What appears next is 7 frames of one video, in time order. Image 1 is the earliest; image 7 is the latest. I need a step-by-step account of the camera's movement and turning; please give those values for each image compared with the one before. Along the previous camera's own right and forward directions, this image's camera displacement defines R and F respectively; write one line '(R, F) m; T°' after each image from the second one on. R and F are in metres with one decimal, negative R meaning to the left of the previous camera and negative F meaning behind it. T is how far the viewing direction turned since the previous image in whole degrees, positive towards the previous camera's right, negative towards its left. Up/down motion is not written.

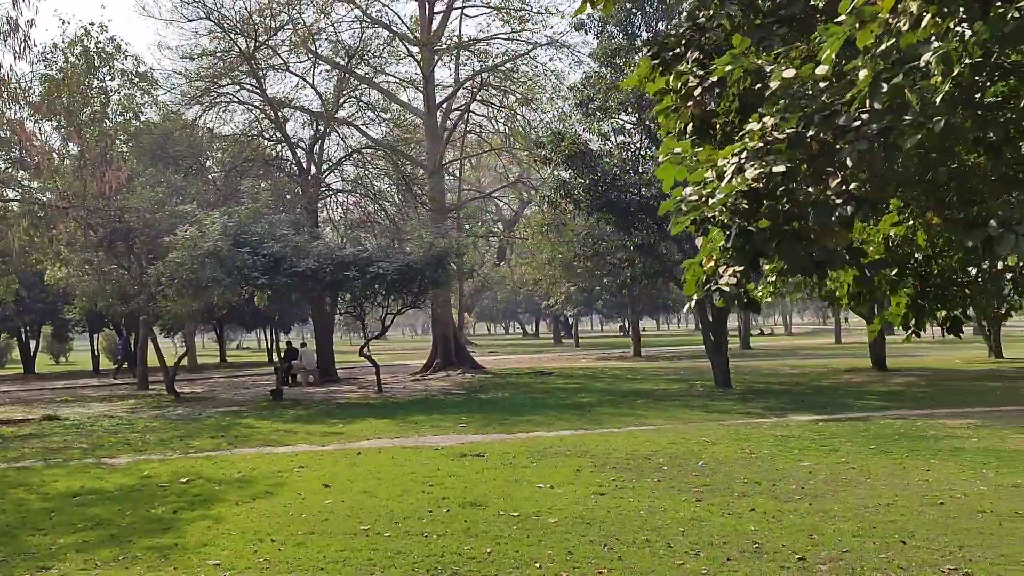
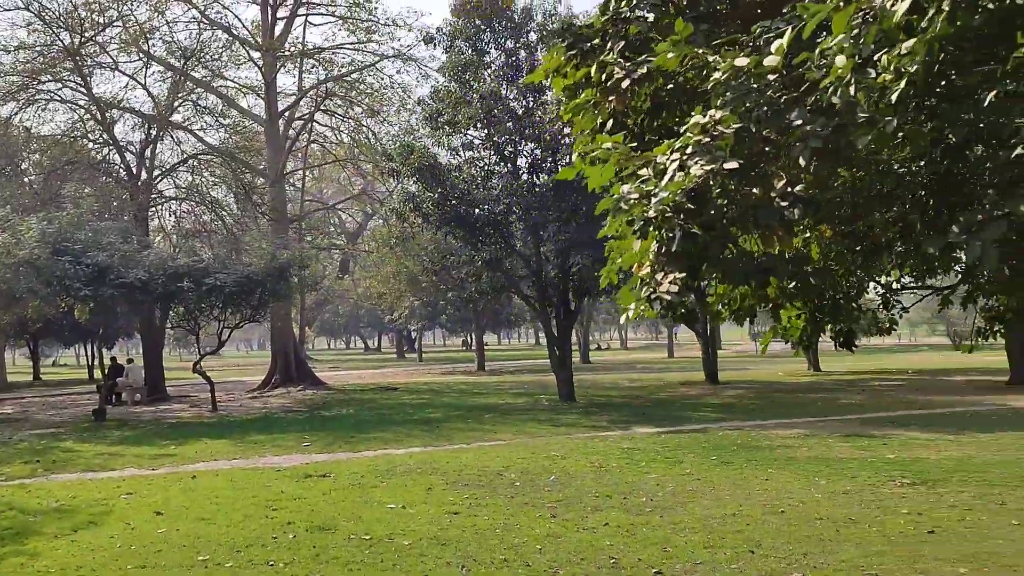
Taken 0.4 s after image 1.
(-0.1, +0.2) m; +10°
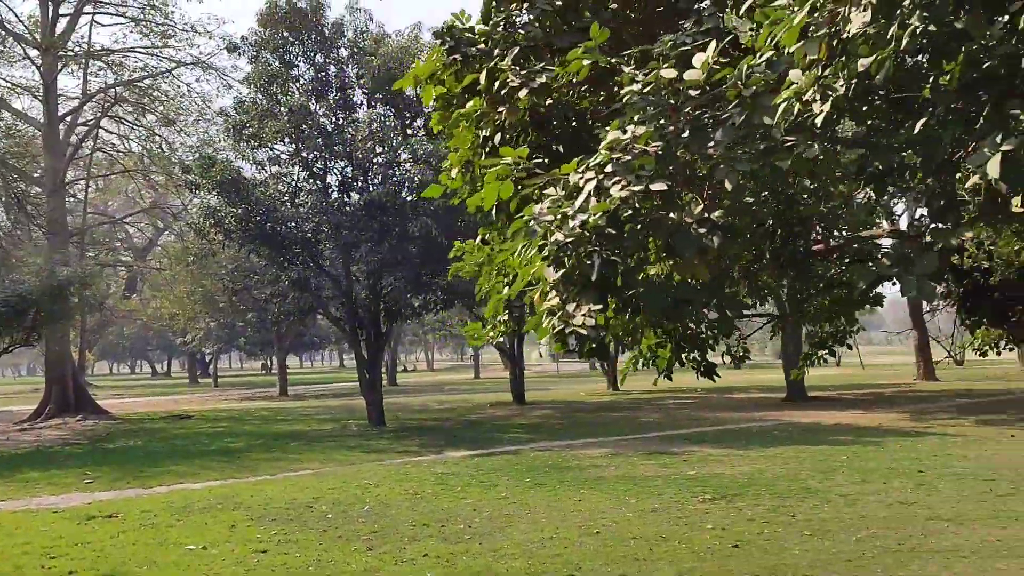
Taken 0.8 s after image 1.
(-0.1, +0.2) m; +13°
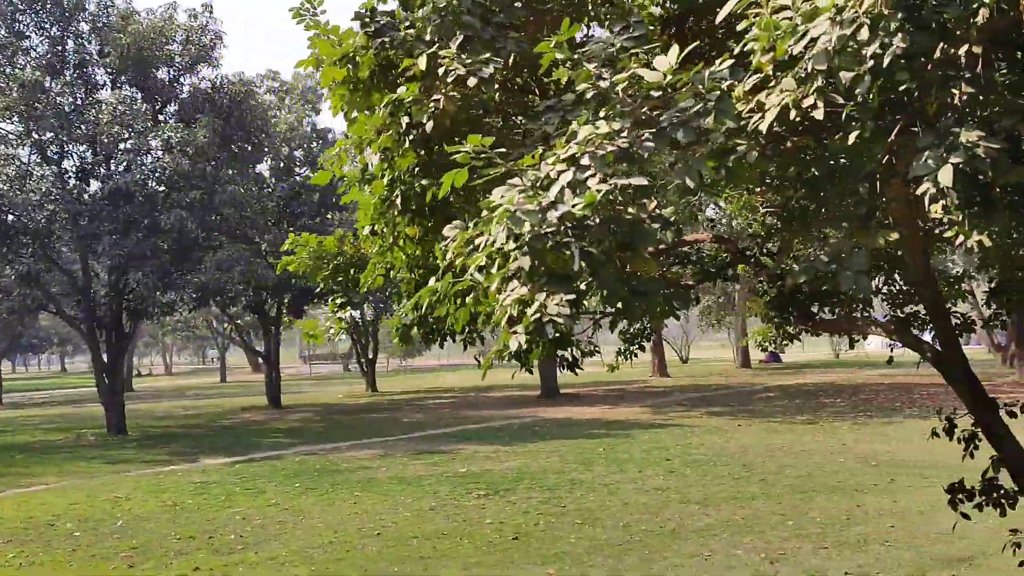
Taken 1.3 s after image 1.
(-0.3, 0.0) m; +16°
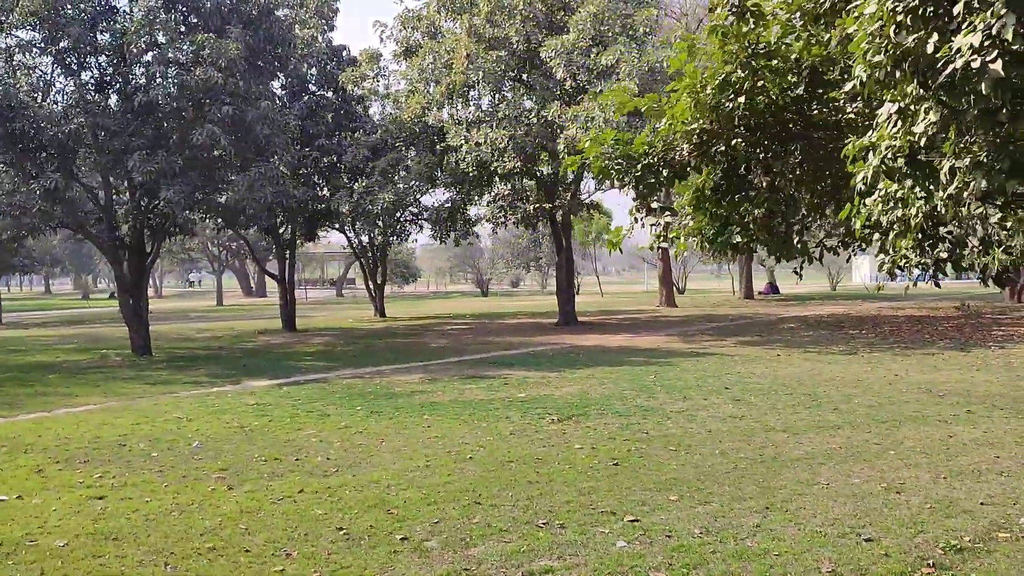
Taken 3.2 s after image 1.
(-1.1, +0.3) m; +1°
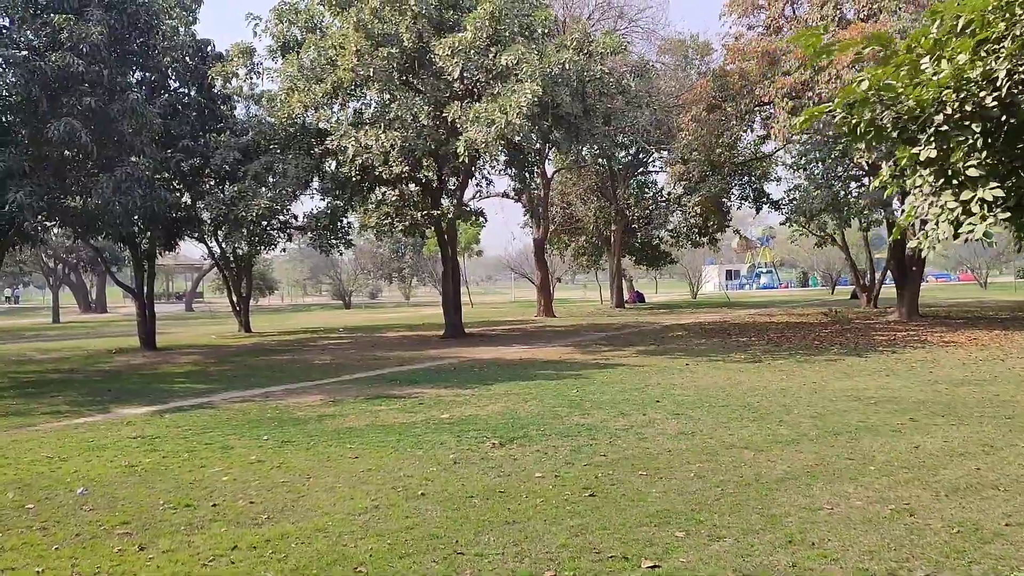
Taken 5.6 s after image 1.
(-0.8, +1.0) m; +10°
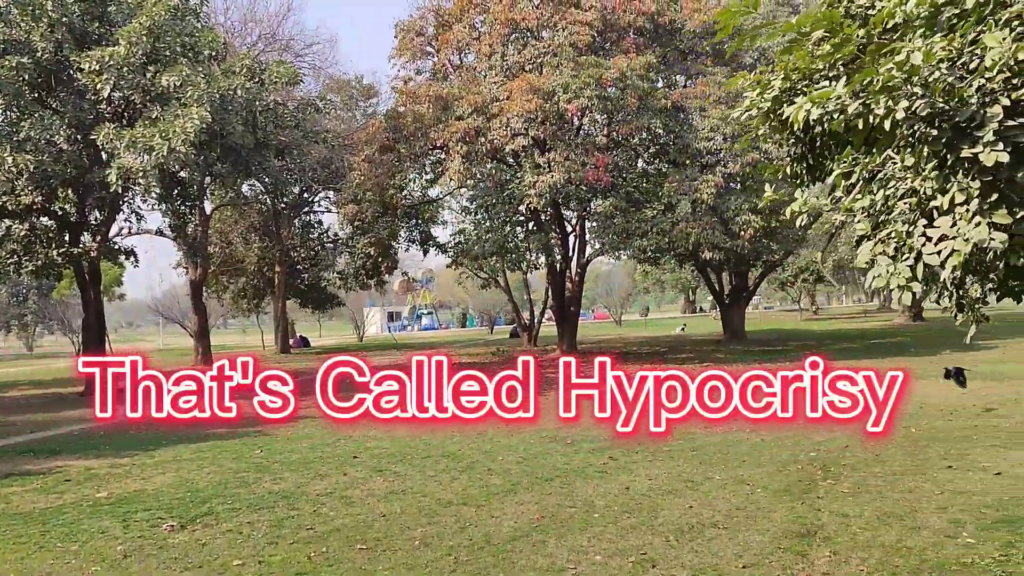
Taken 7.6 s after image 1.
(-0.3, +0.9) m; +22°
